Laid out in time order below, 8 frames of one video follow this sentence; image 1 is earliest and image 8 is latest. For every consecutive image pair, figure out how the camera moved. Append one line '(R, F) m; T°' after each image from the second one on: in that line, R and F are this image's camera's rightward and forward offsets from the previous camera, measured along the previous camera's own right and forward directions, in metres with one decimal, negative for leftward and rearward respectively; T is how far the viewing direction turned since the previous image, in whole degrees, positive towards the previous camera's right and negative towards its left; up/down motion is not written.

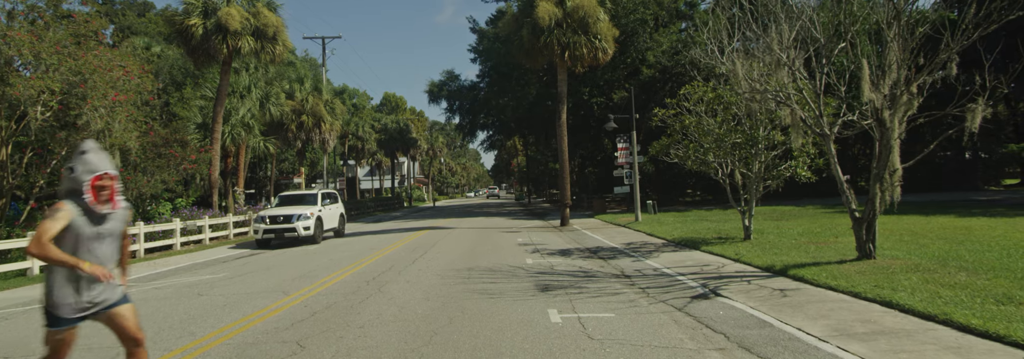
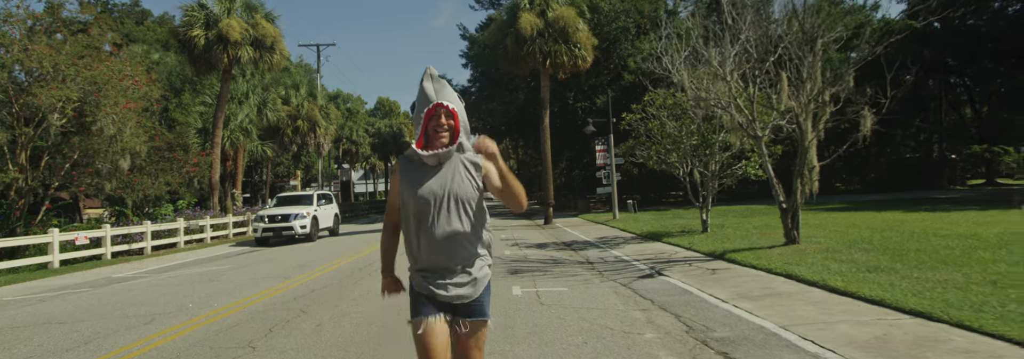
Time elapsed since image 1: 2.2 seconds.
(+0.4, -1.5) m; +1°
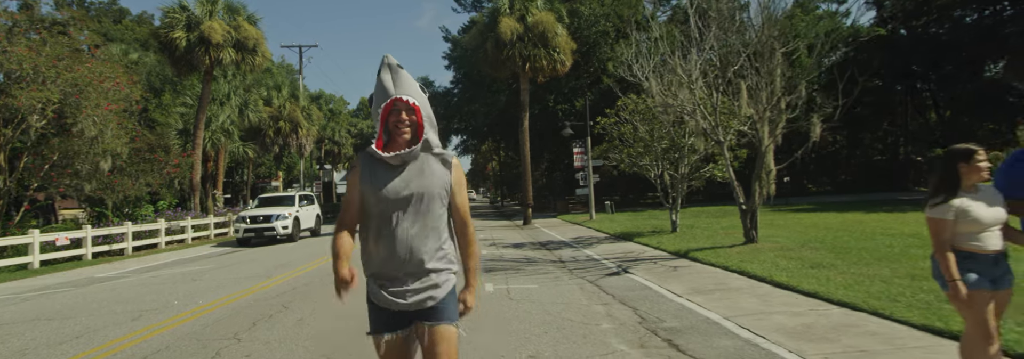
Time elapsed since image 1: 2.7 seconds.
(+0.2, -0.5) m; +2°
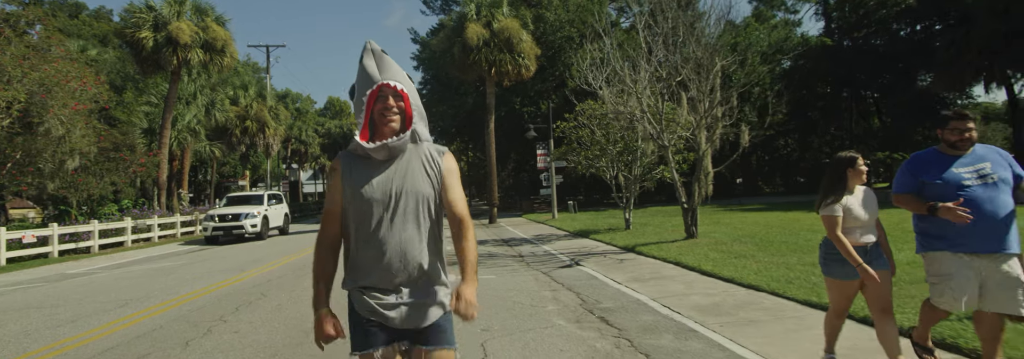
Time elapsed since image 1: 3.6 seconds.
(+0.1, -1.0) m; +3°
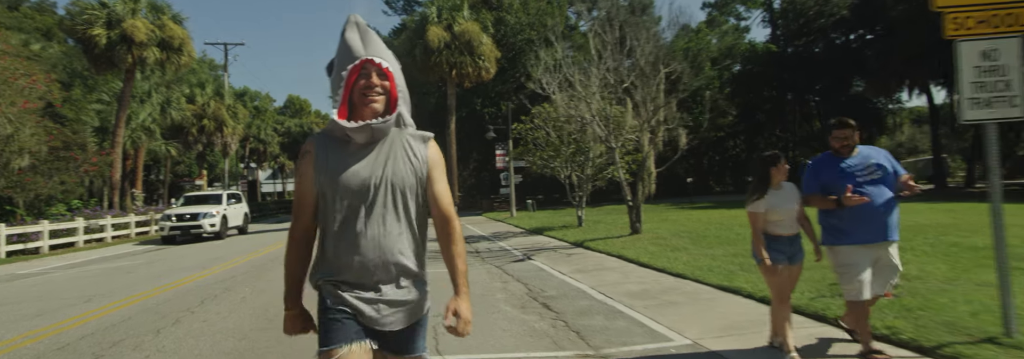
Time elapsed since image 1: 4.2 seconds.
(+0.2, -0.7) m; +3°
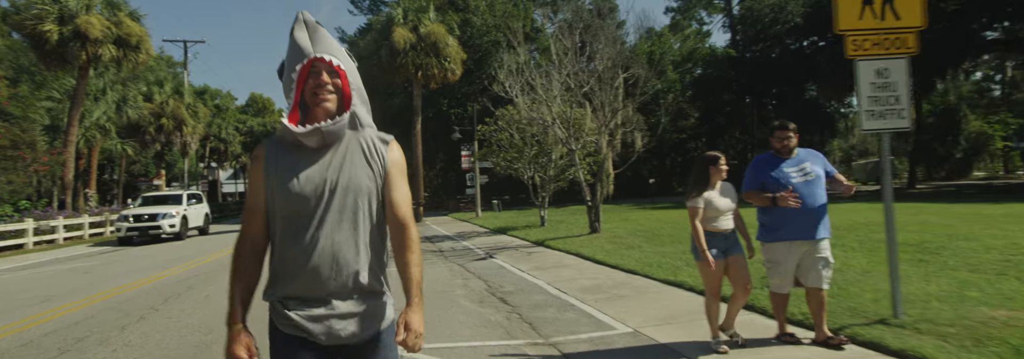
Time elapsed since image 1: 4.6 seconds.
(+0.1, -0.4) m; +3°
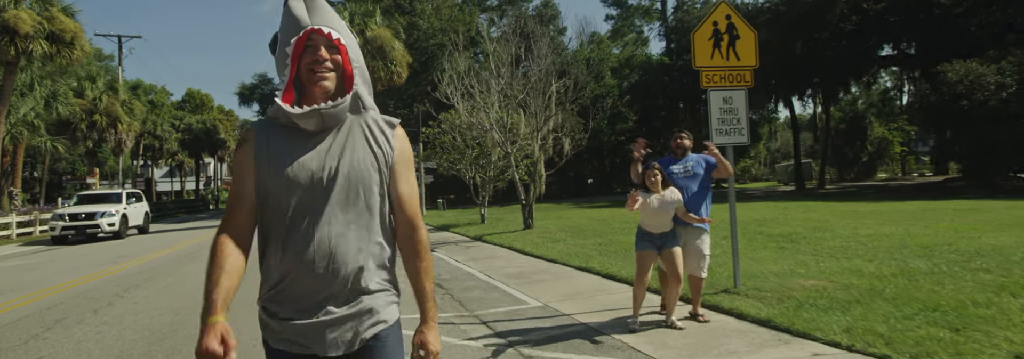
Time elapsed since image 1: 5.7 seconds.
(+0.2, -1.2) m; +5°
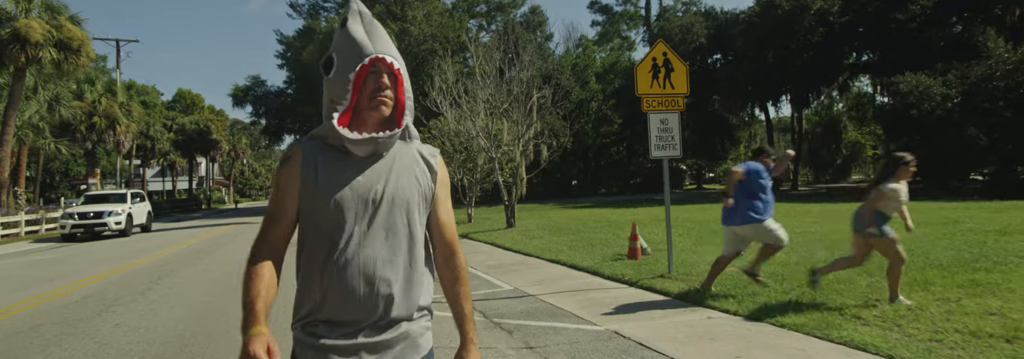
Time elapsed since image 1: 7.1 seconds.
(+0.2, -1.4) m; +1°
